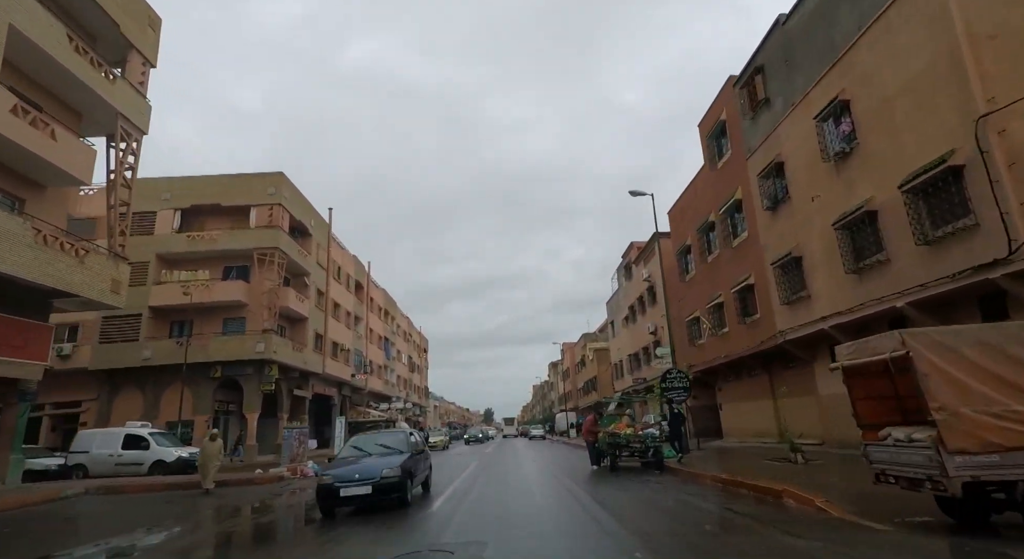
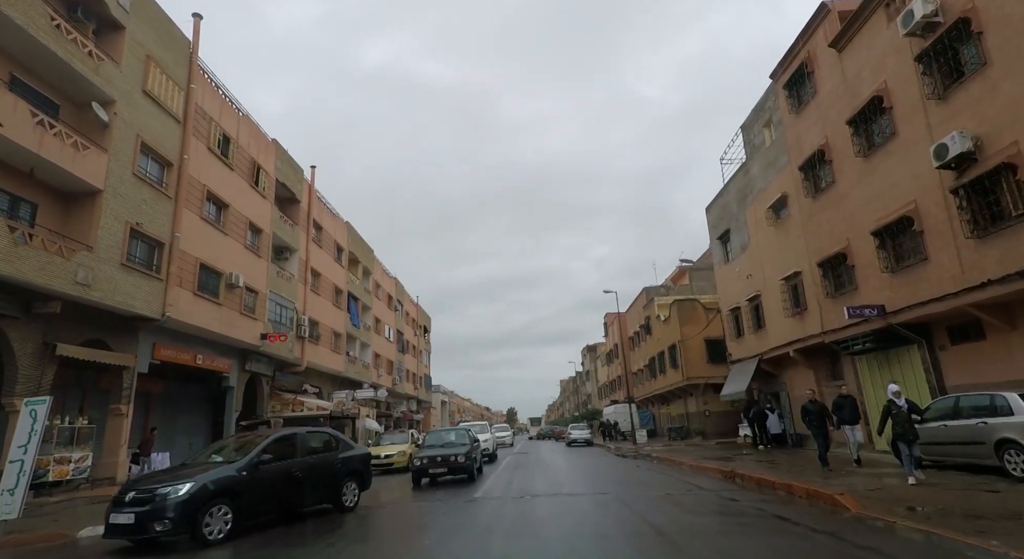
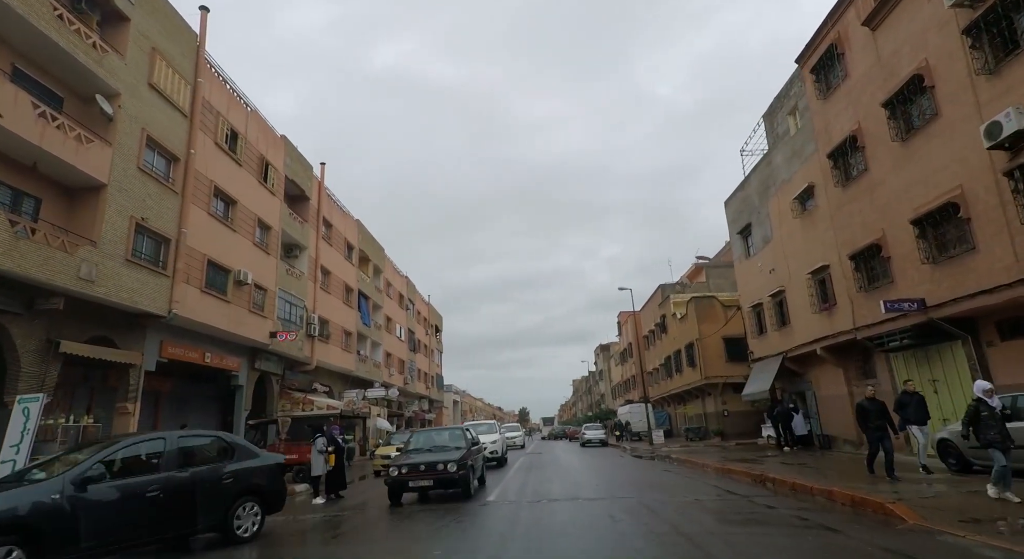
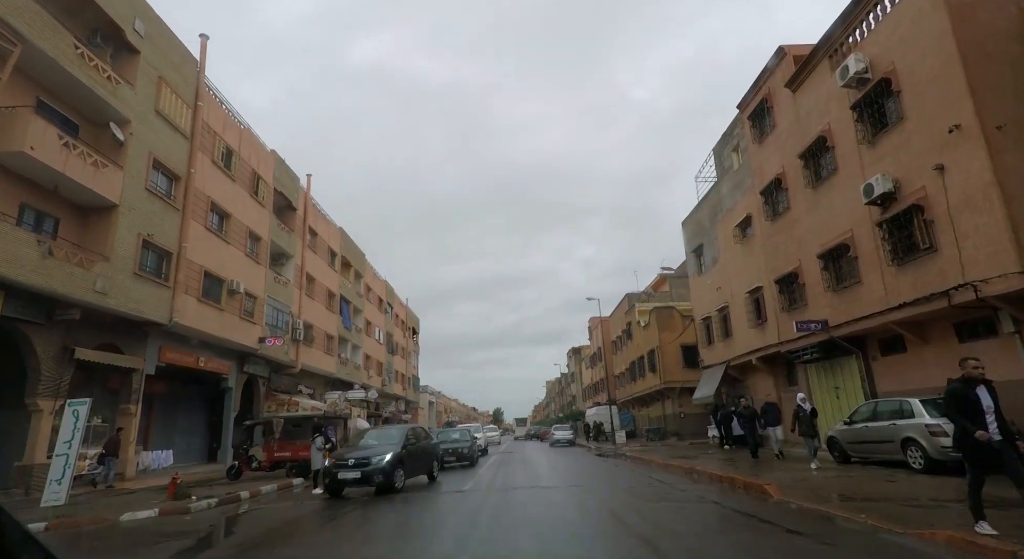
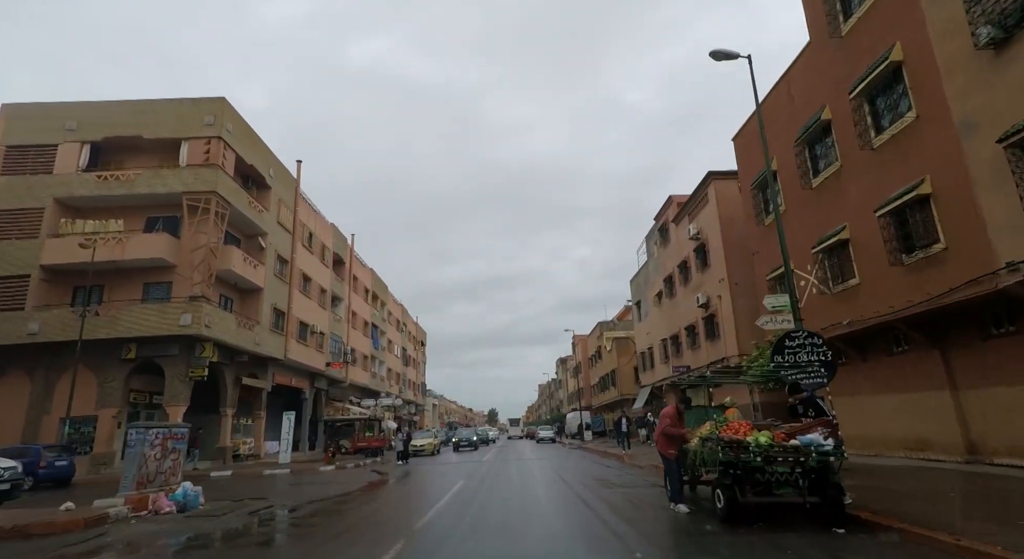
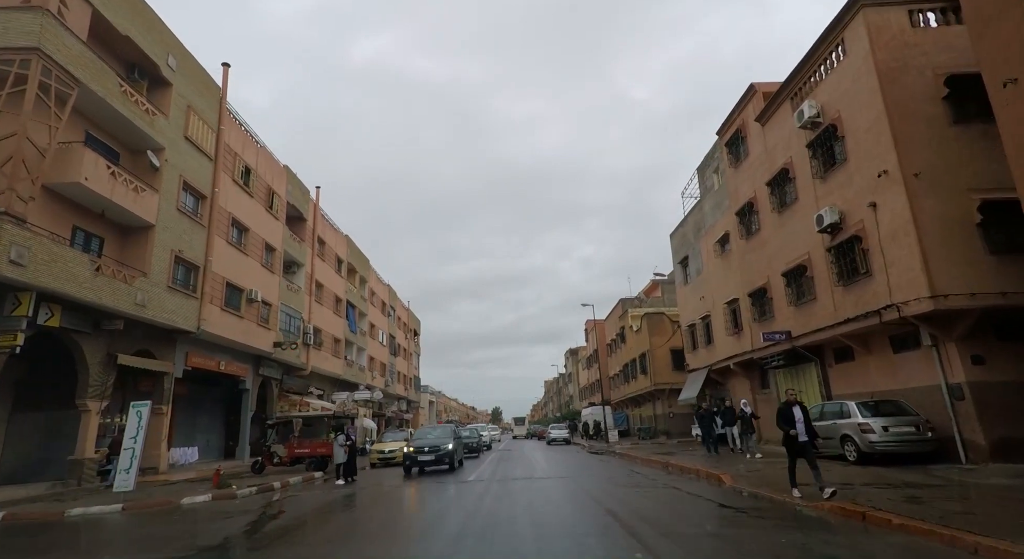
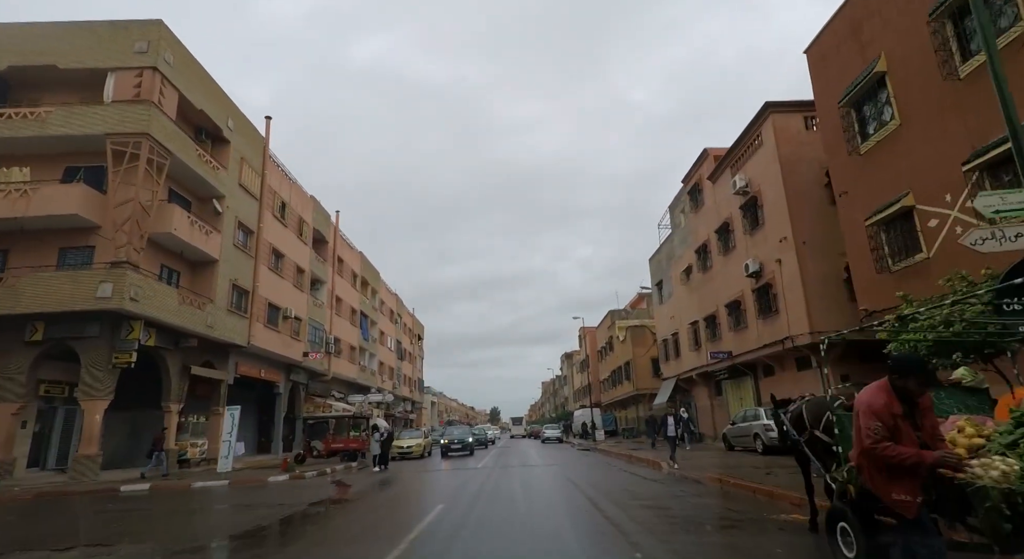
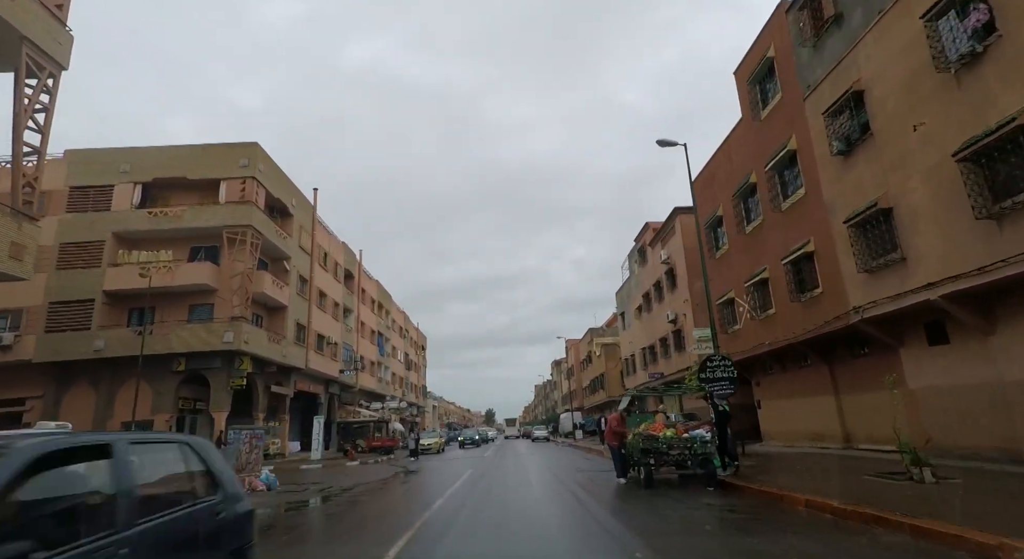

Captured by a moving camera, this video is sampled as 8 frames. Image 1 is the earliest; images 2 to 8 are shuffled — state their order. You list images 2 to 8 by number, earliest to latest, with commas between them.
8, 5, 7, 6, 4, 2, 3
